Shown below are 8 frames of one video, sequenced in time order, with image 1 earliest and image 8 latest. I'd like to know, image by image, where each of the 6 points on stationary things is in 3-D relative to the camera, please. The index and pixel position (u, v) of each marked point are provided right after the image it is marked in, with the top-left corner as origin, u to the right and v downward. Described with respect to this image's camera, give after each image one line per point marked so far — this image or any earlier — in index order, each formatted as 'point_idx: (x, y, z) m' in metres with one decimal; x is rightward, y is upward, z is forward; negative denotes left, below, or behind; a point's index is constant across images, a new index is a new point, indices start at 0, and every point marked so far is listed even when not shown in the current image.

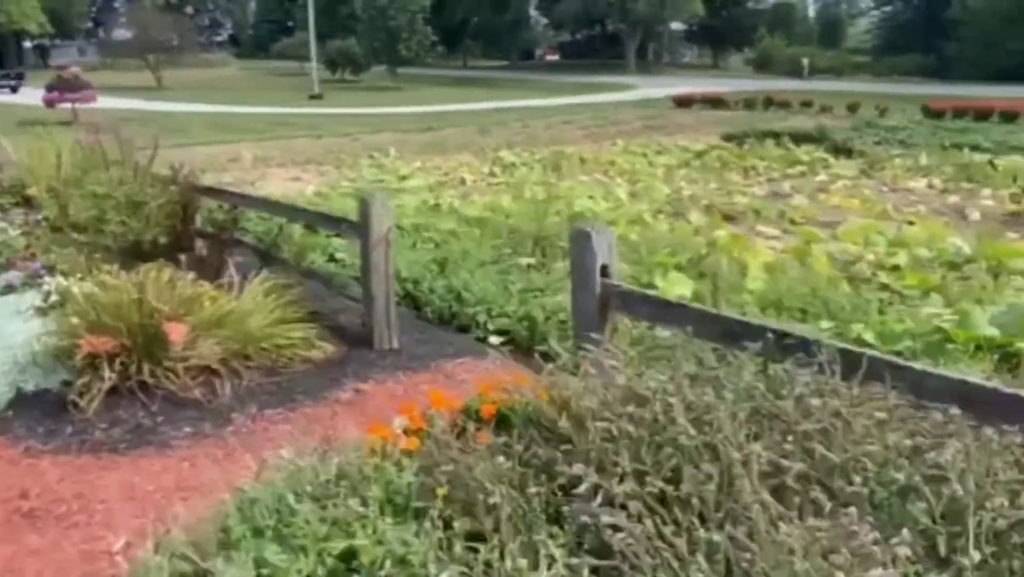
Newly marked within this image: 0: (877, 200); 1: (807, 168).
0: (+3.6, +0.9, +7.1) m
1: (+3.8, +1.6, +9.2) m
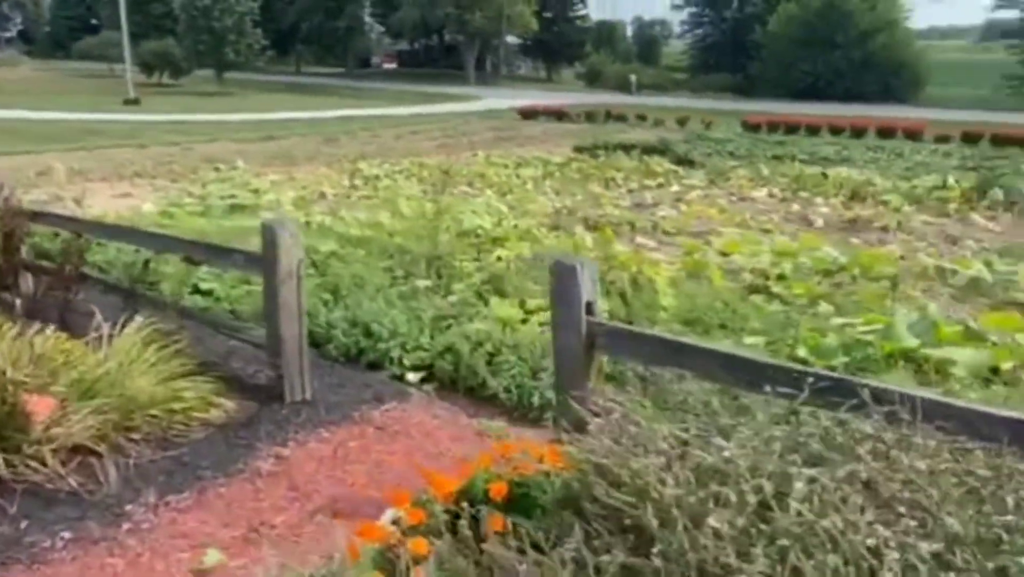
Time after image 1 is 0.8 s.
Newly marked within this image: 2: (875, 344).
0: (+2.3, +0.9, +7.6) m
1: (+2.0, +1.5, +9.6) m
2: (+1.4, -0.2, +2.7) m
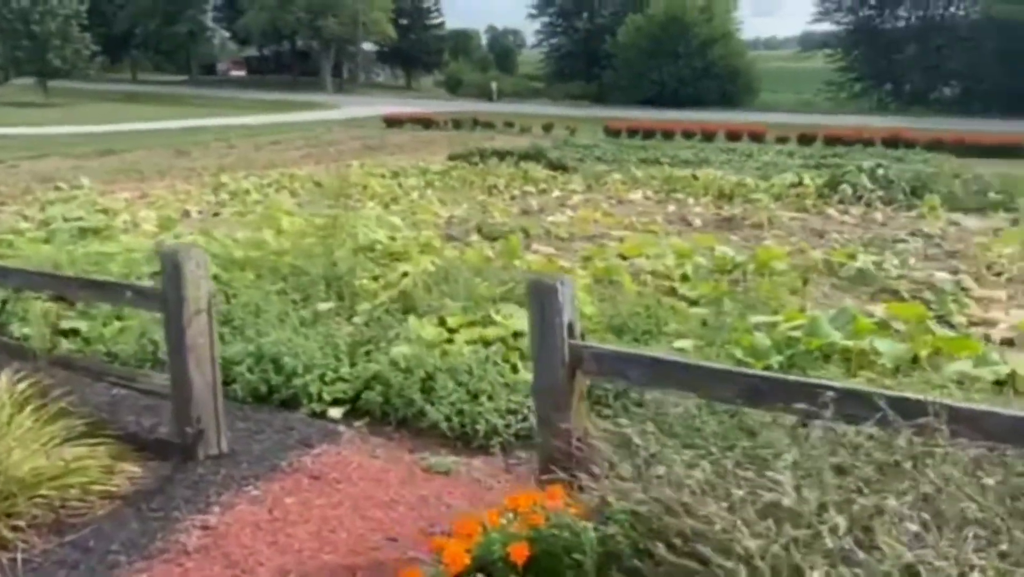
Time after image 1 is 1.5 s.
0: (+1.1, +0.8, +7.7) m
1: (+0.4, +1.5, +9.7) m
2: (+1.2, -0.2, +2.7) m
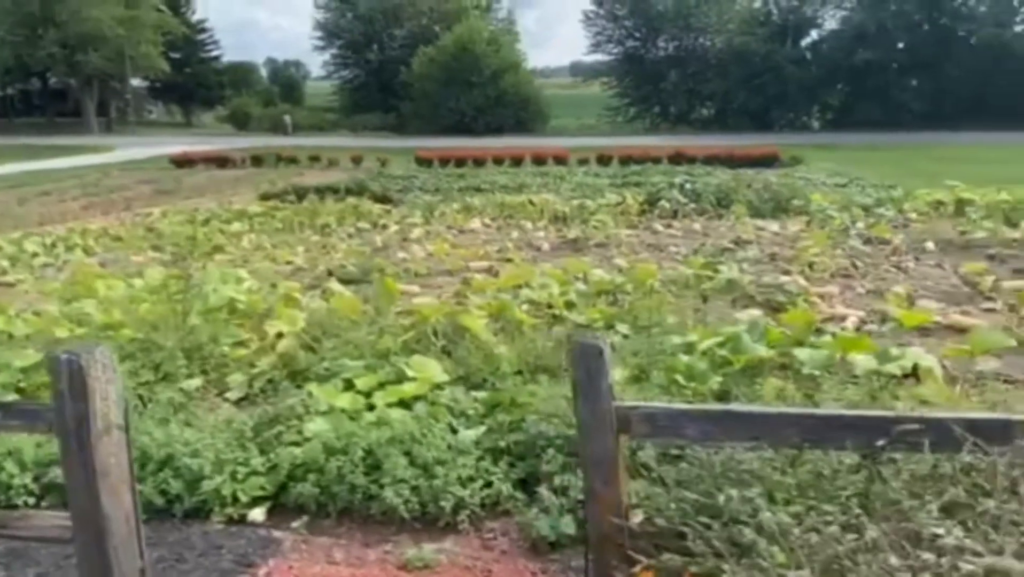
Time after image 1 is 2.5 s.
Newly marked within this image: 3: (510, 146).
0: (-0.6, +0.5, +7.6) m
1: (-1.9, +0.9, +9.3) m
2: (+0.9, -0.3, +2.8) m
3: (-0.2, +3.2, +15.4) m
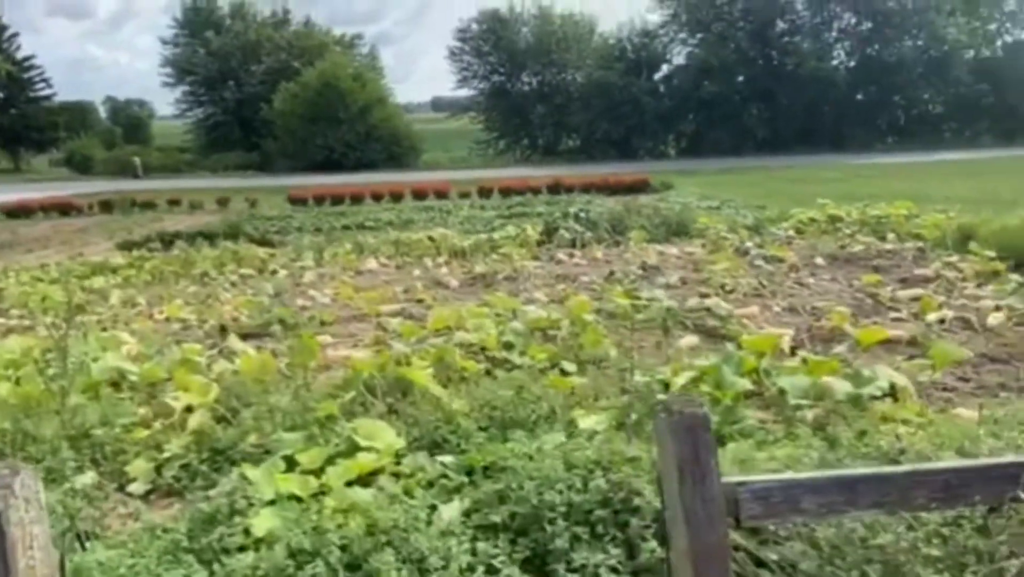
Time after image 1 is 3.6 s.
0: (-1.6, 0.0, +7.1) m
1: (-3.2, +0.3, +8.6) m
2: (+0.8, -0.4, +2.7) m
3: (-2.7, +2.4, +15.0) m
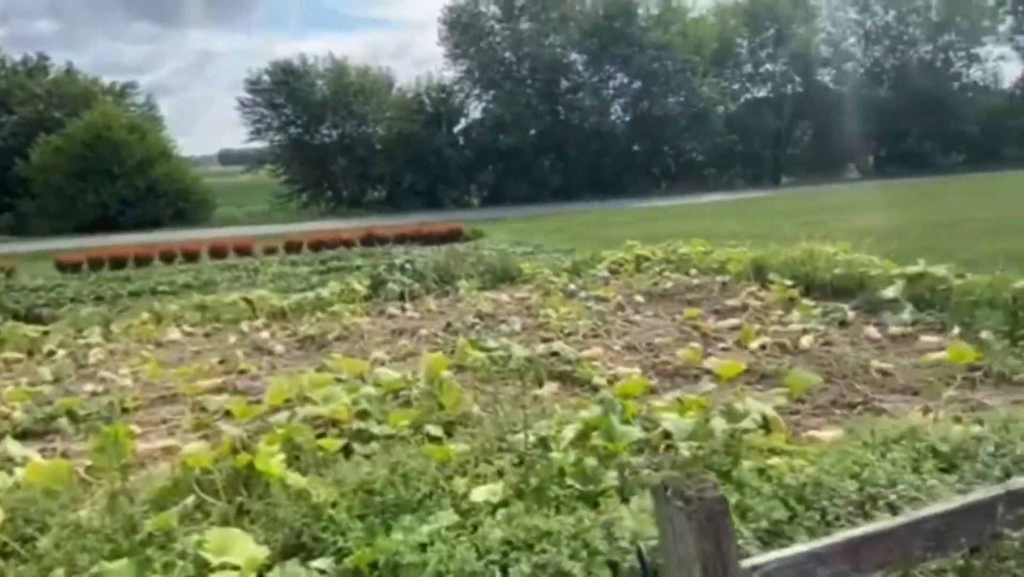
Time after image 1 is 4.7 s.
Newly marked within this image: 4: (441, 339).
0: (-3.2, -0.7, +6.2) m
1: (-5.1, -0.6, +7.2) m
2: (+0.3, -0.6, +2.6) m
3: (-6.5, +1.0, +13.6) m
4: (-0.6, -0.4, +5.6) m
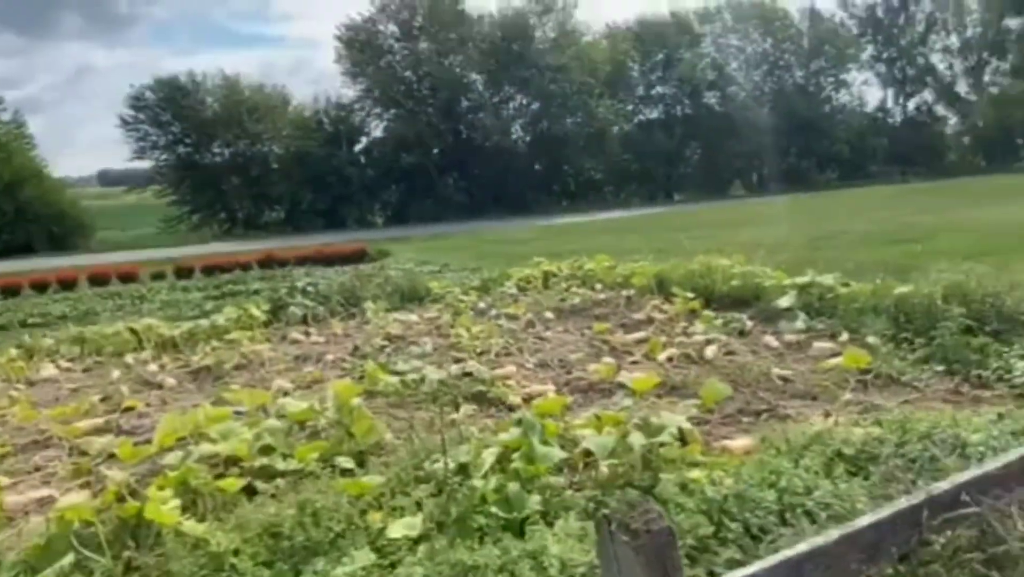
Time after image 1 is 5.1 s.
0: (-3.9, -0.9, +5.7) m
1: (-6.0, -1.0, +6.4) m
2: (+0.1, -0.7, +2.5) m
3: (-8.3, +0.4, +12.5) m
4: (-1.3, -0.6, +5.4) m
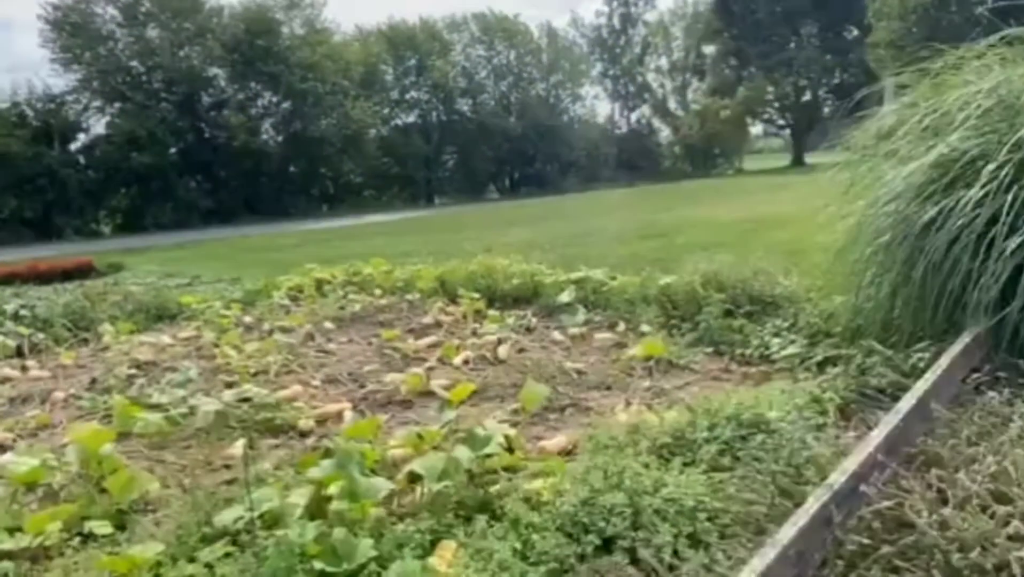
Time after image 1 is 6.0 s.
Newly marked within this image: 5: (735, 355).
0: (-5.3, -1.2, +3.8) m
1: (-7.4, -1.3, +3.8) m
2: (-0.5, -0.7, +2.2) m
3: (-11.8, -0.2, +8.8) m
4: (-2.7, -0.7, +4.4) m
5: (+1.4, -0.4, +4.3) m
